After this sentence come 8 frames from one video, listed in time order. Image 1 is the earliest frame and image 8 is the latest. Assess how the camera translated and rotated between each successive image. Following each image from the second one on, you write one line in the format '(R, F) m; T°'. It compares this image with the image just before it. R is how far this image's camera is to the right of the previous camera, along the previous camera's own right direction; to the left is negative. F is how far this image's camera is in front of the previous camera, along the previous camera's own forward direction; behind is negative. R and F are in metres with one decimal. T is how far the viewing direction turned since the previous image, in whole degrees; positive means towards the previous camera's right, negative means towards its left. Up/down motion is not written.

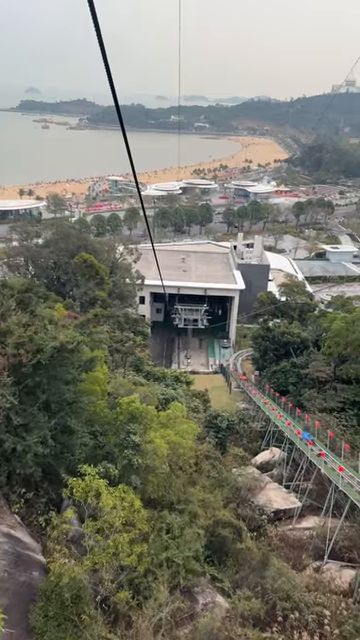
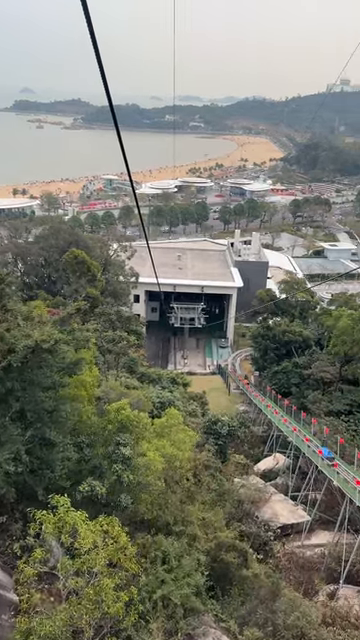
(0.0, +1.0) m; 0°
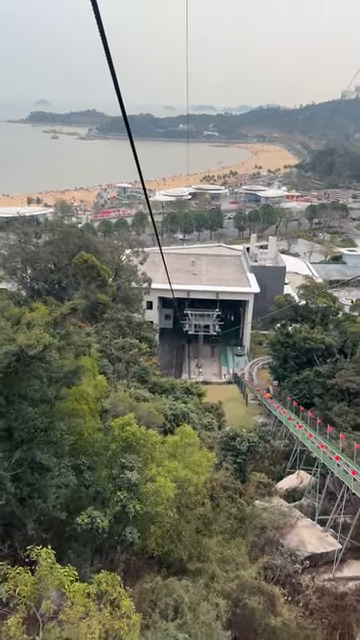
(0.0, +0.9) m; -2°
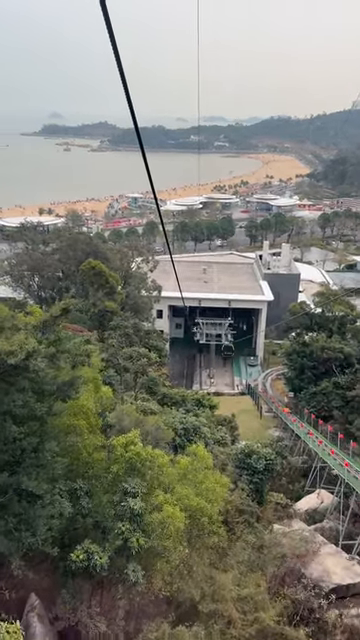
(0.0, +0.7) m; -1°
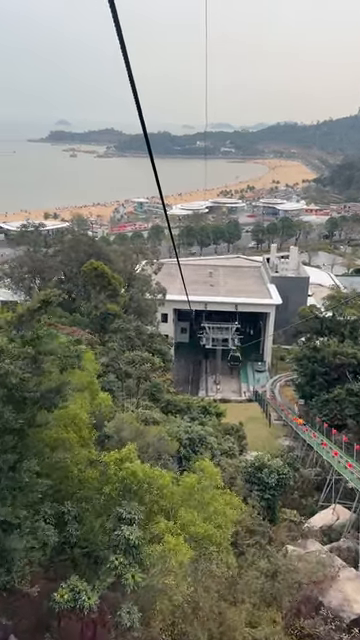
(0.0, +0.7) m; -1°
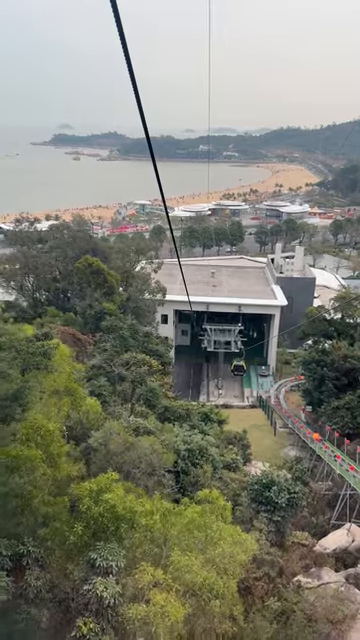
(+0.1, +1.0) m; 0°
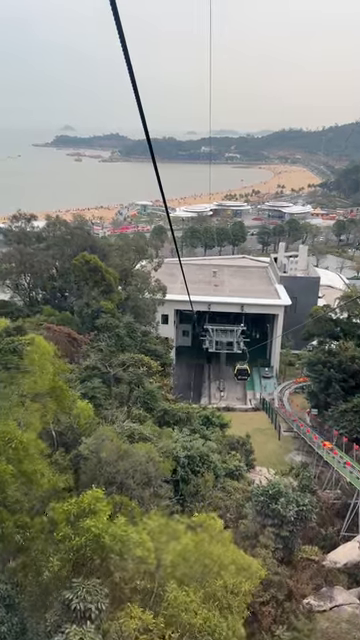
(0.0, +0.6) m; 0°
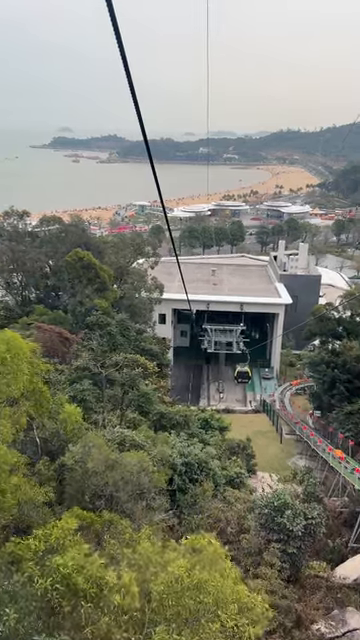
(0.0, +0.6) m; 0°
